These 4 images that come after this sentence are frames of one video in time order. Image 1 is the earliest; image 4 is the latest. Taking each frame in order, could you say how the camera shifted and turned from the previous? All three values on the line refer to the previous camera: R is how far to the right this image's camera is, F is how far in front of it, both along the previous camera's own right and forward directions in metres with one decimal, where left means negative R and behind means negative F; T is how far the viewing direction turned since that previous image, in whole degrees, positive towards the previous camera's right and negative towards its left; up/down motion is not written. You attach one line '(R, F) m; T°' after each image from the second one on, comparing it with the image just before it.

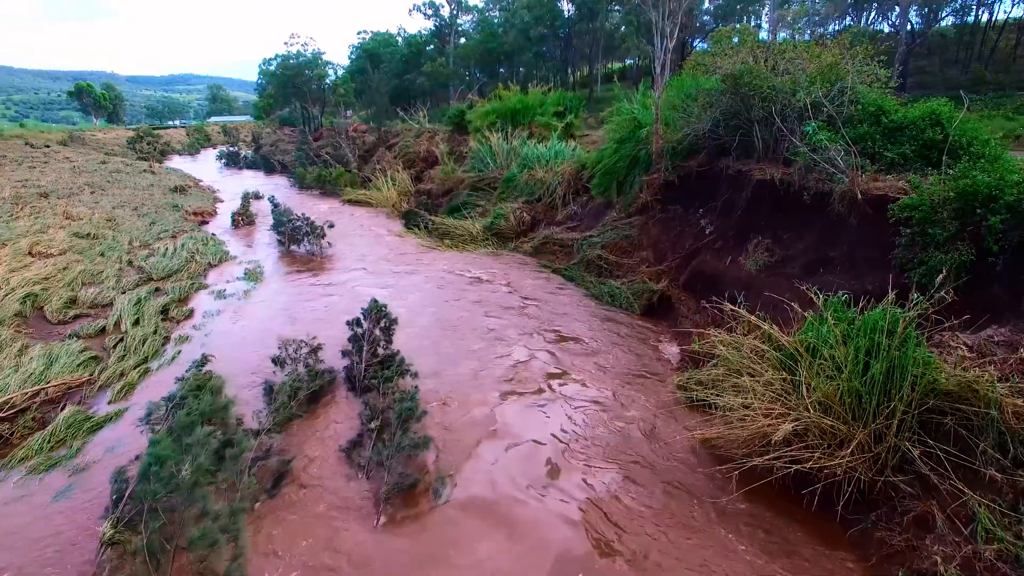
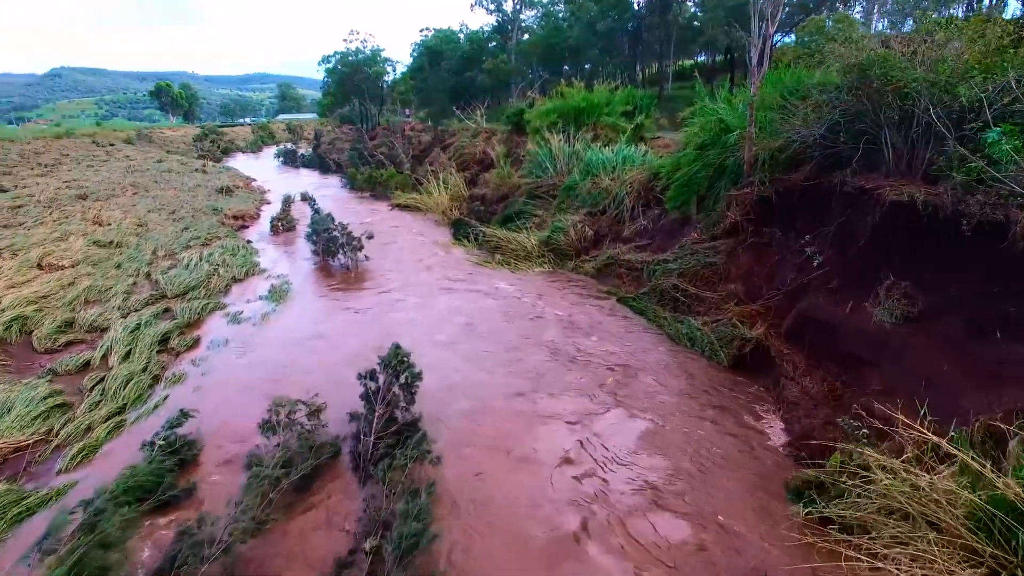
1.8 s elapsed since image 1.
(0.0, +1.1) m; -5°
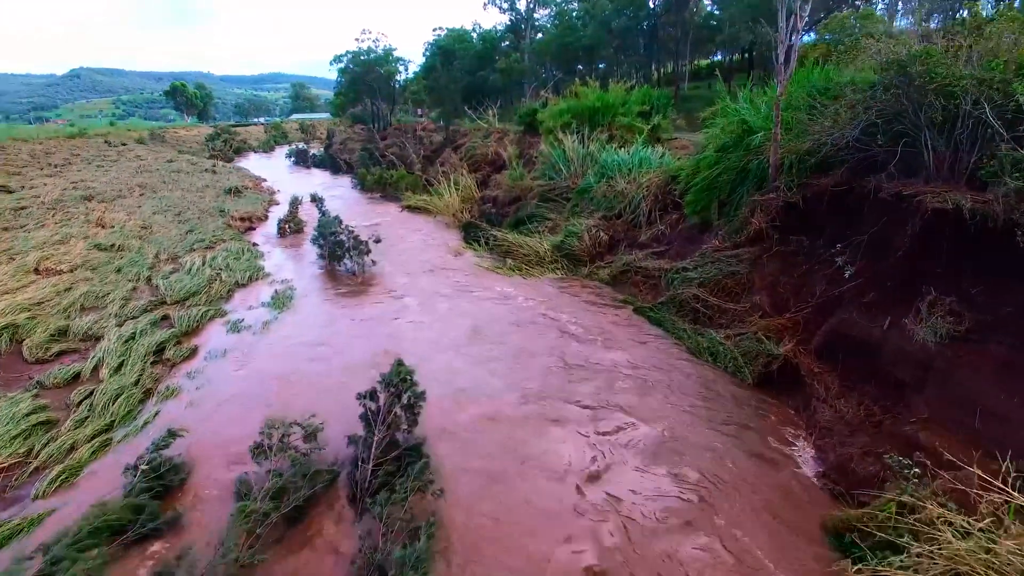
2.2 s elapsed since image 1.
(0.0, +0.3) m; -1°
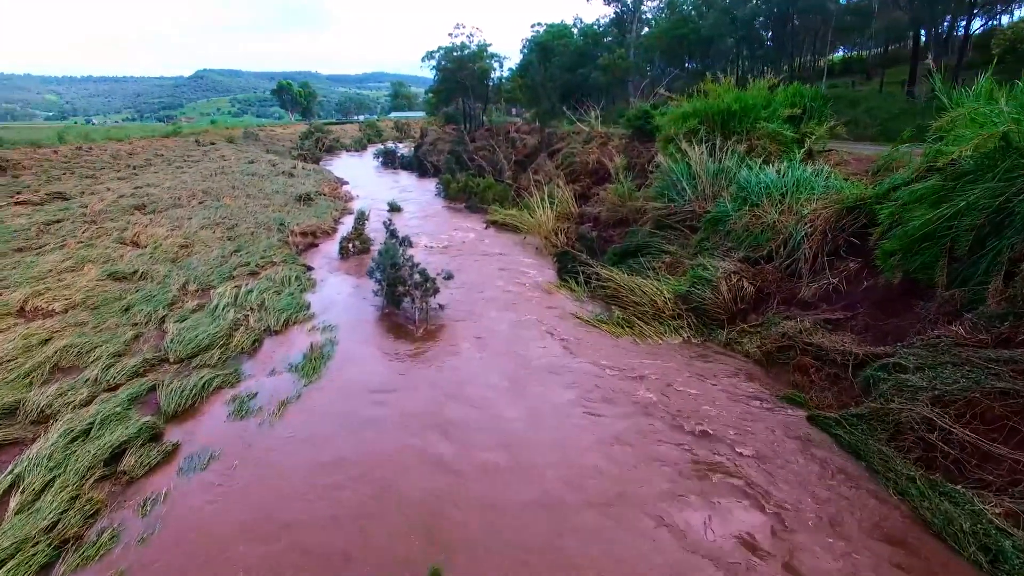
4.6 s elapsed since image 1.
(-0.2, +1.9) m; -7°
